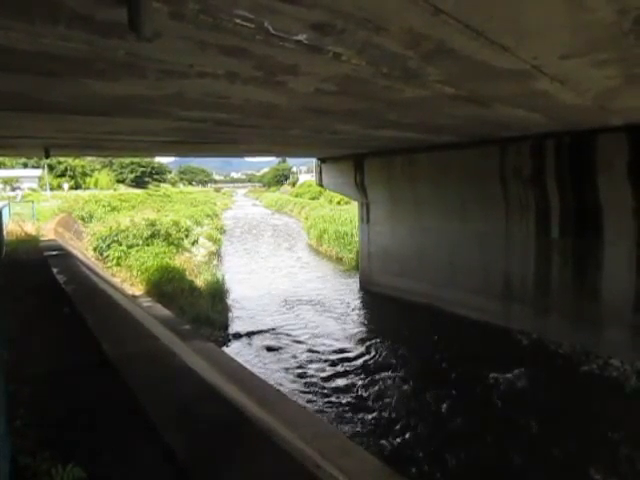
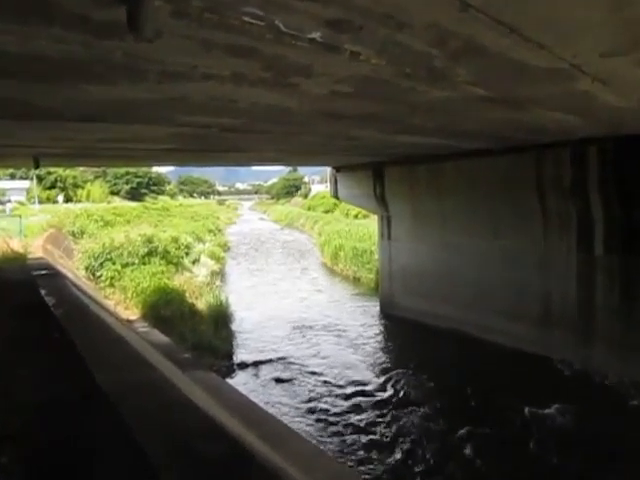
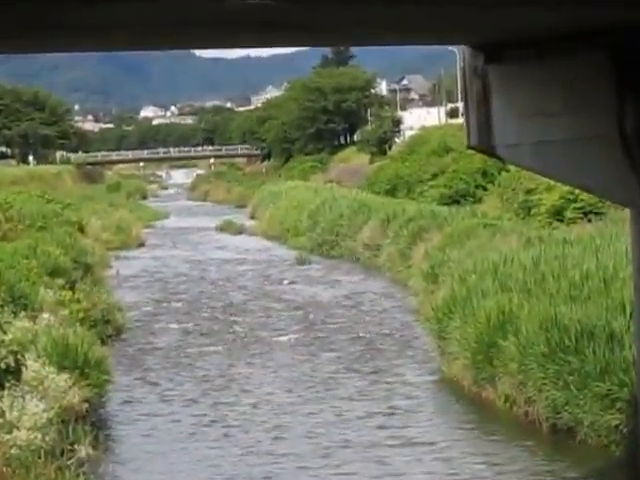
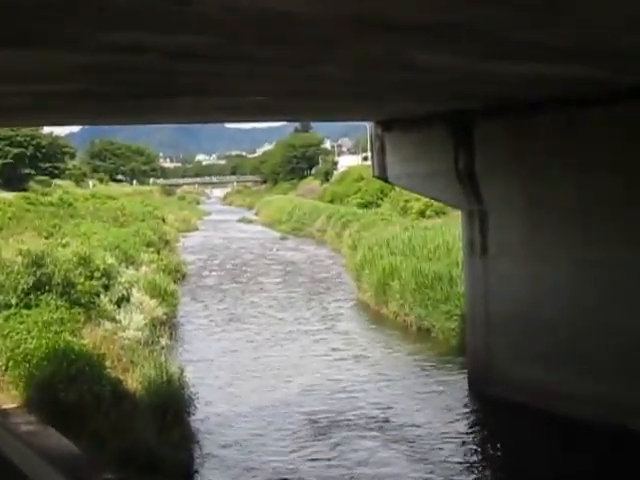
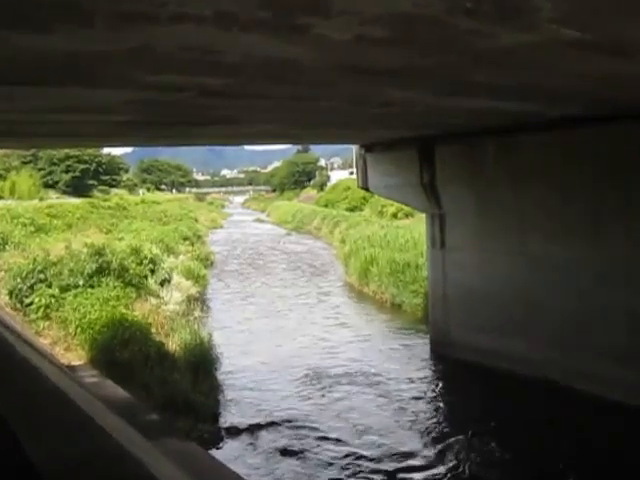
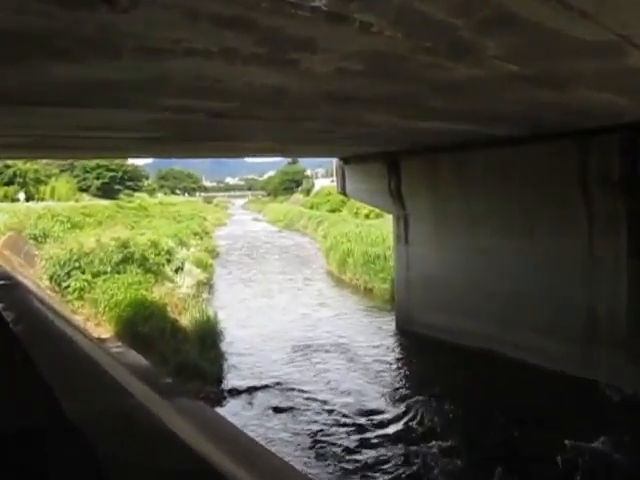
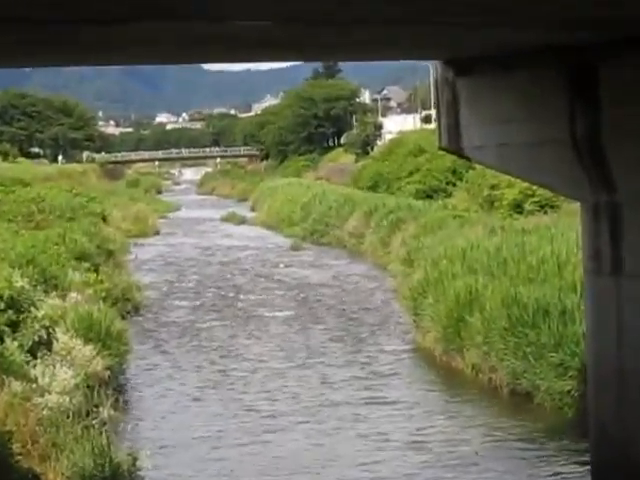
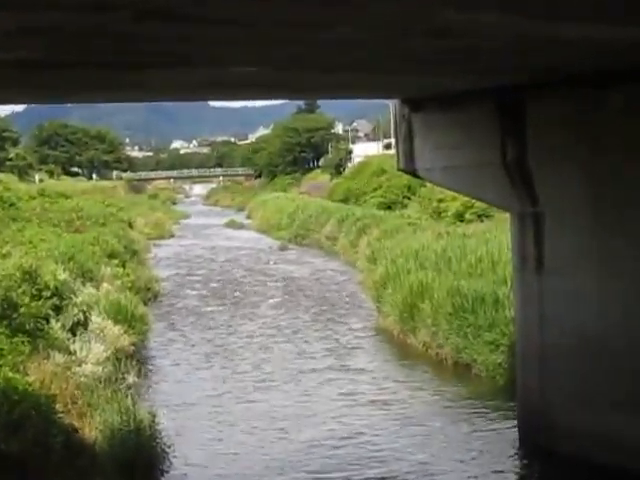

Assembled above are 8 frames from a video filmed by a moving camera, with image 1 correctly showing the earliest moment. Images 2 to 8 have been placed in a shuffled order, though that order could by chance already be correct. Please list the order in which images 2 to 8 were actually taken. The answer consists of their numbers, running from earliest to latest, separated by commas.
2, 6, 5, 4, 8, 7, 3
